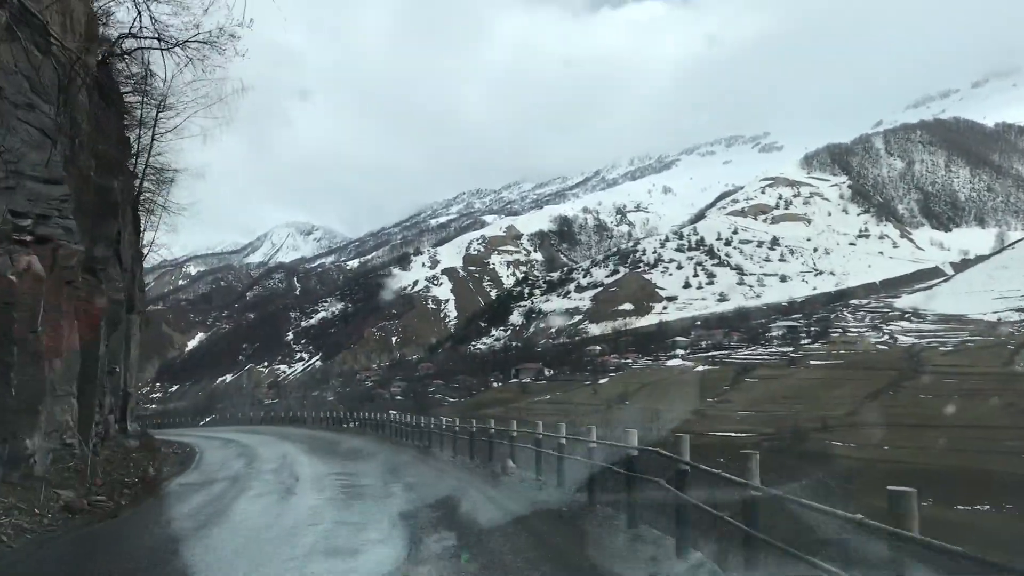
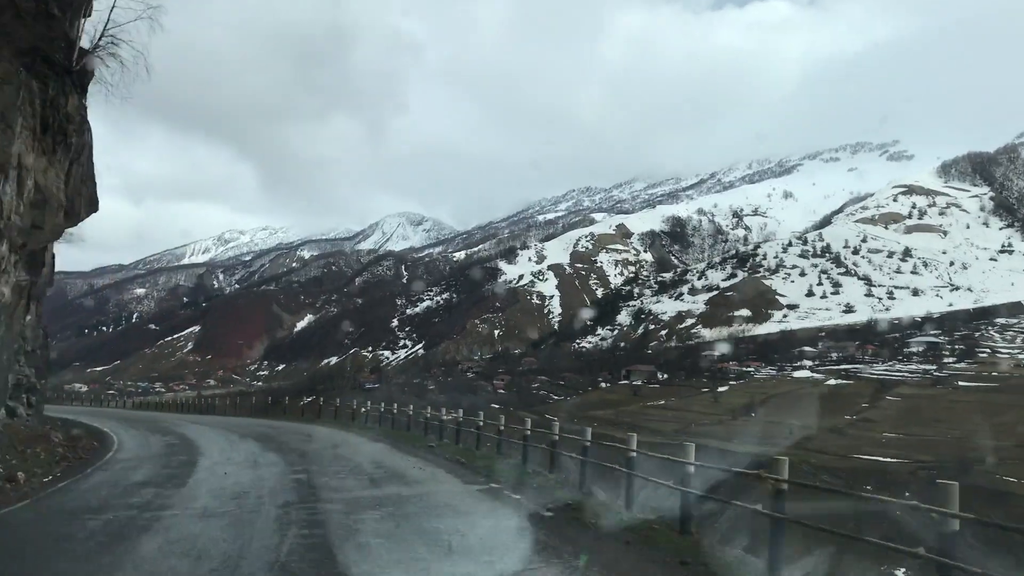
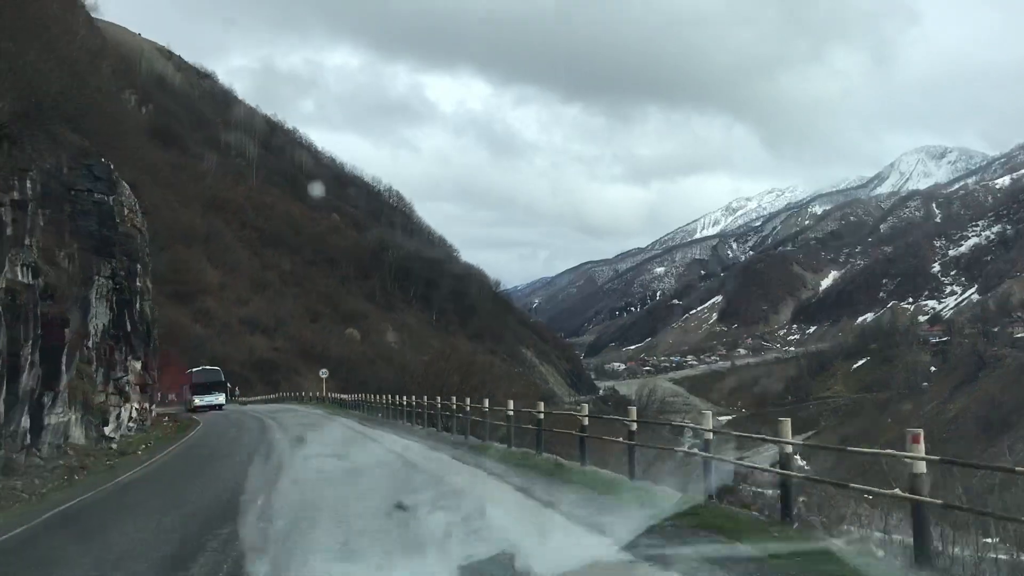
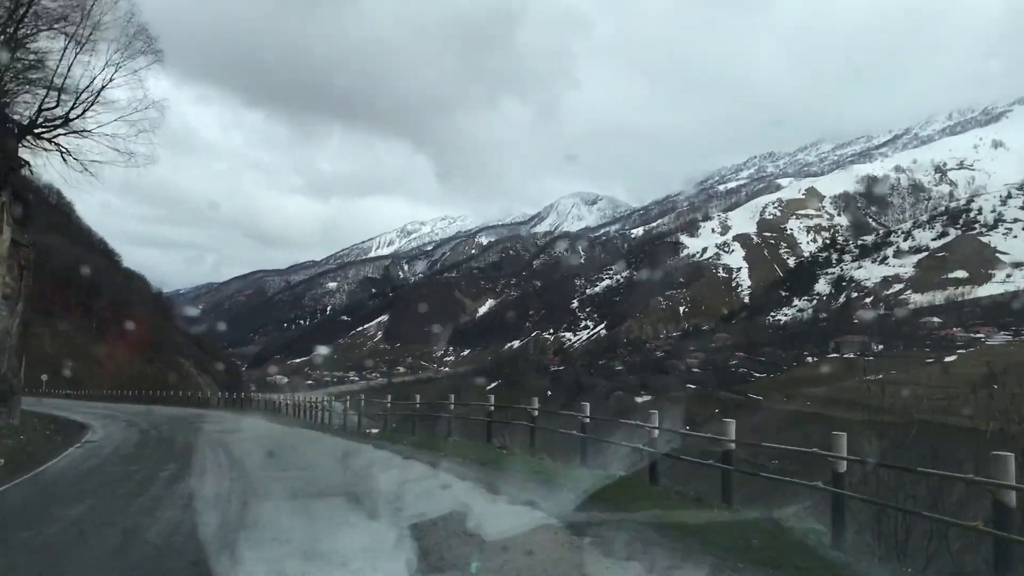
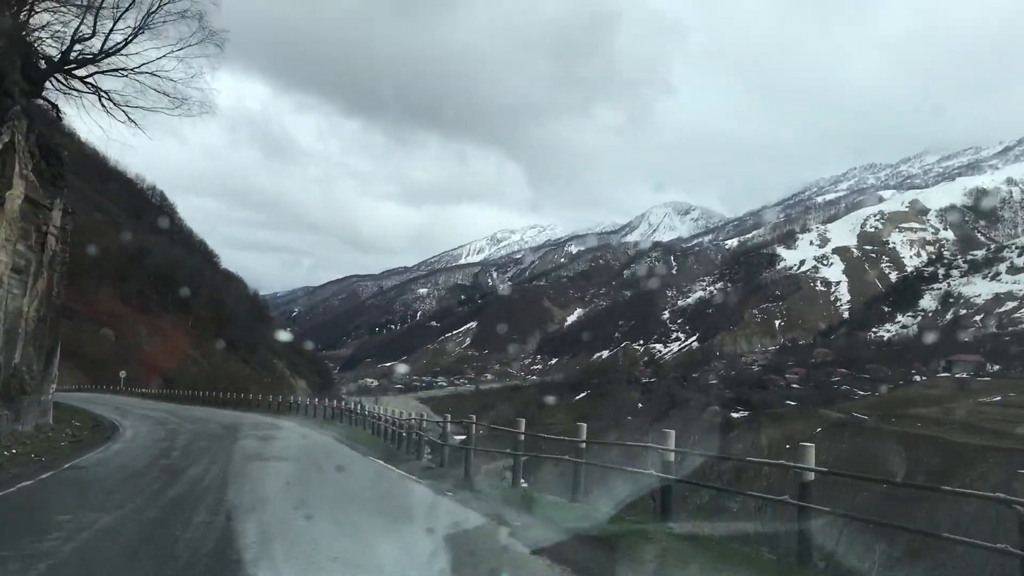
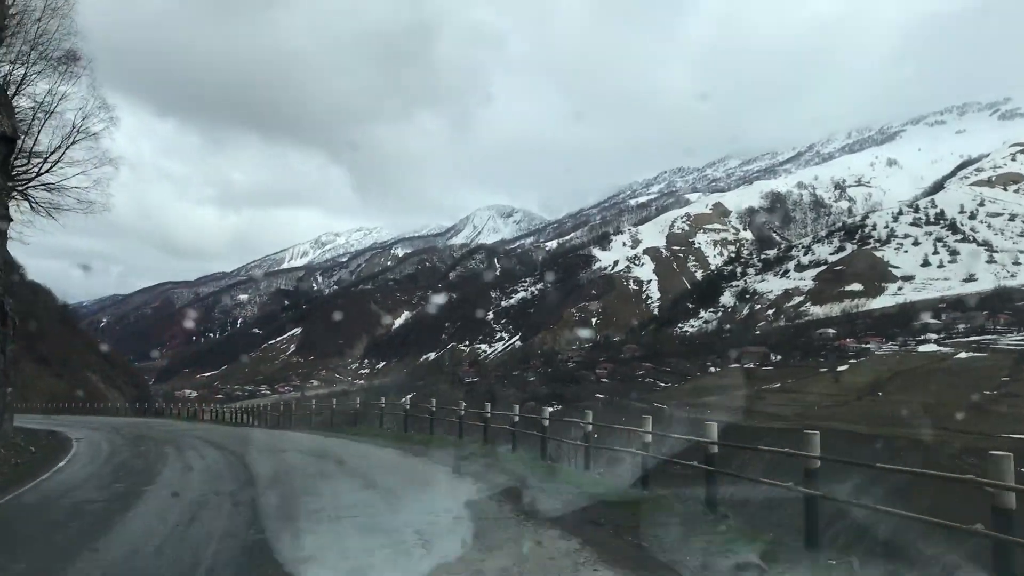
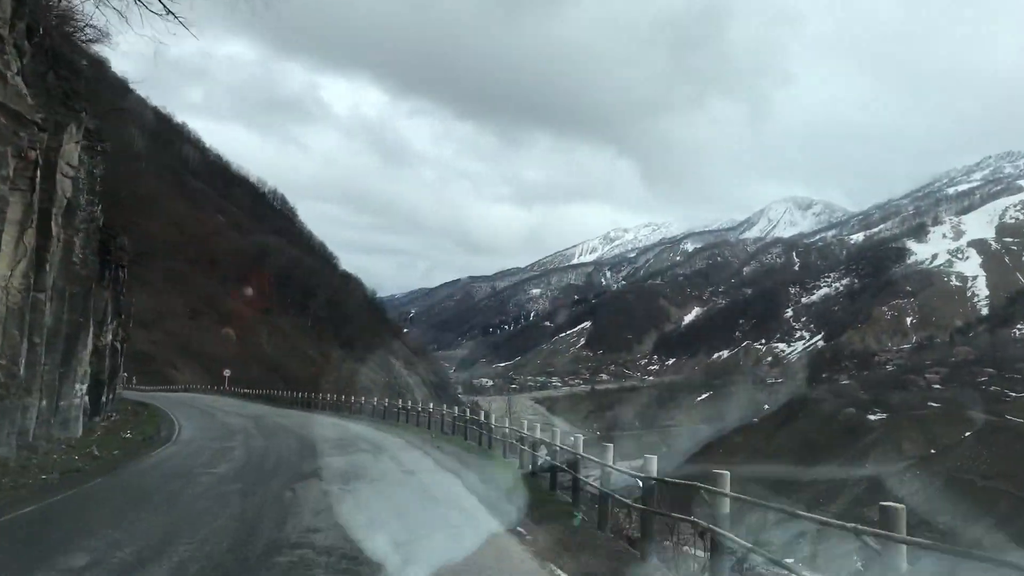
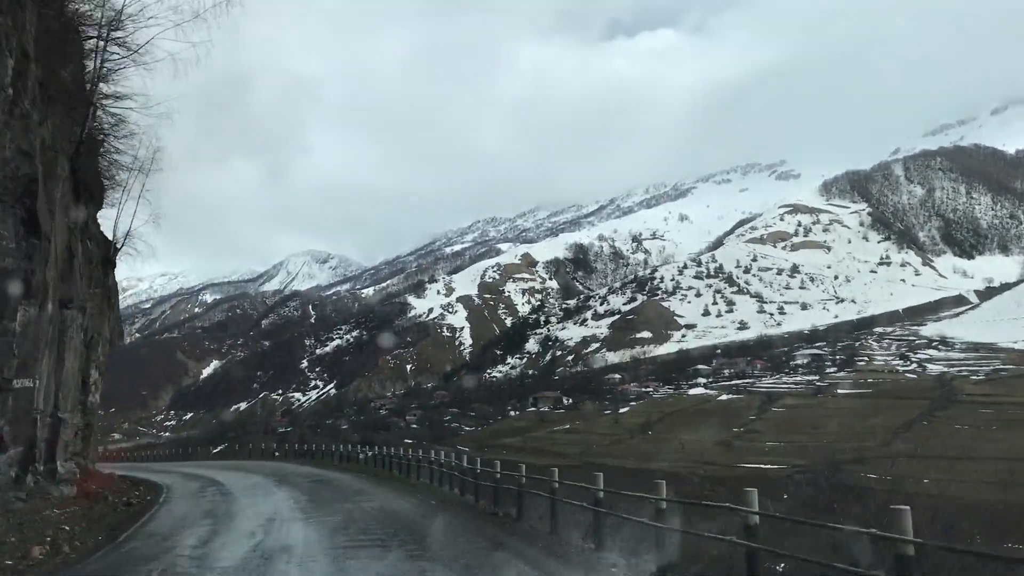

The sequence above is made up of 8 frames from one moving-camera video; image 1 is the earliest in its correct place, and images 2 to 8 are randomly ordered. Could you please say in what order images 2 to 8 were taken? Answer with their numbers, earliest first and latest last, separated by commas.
8, 2, 6, 4, 5, 7, 3
